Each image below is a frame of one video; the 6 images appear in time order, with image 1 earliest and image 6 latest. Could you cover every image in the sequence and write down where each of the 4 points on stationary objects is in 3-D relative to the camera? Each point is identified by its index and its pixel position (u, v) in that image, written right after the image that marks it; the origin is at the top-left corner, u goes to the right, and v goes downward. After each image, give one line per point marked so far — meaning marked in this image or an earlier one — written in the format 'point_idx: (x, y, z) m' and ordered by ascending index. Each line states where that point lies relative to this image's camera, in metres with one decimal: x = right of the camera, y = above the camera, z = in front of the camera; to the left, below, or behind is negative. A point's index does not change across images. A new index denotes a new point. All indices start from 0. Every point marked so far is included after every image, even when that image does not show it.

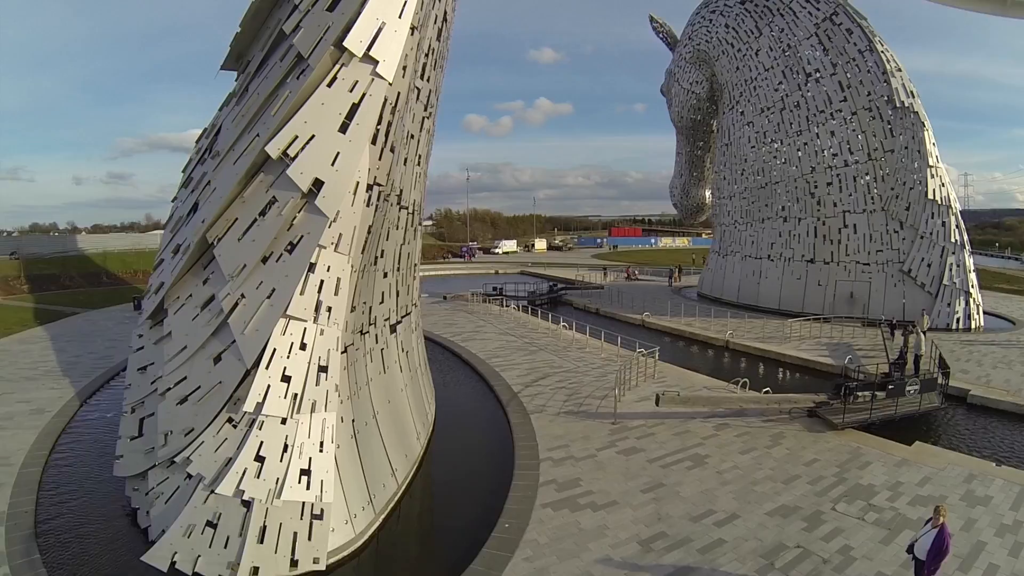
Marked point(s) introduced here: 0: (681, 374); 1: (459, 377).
0: (+3.0, -1.7, +10.4) m
1: (-1.0, -1.7, +11.2) m
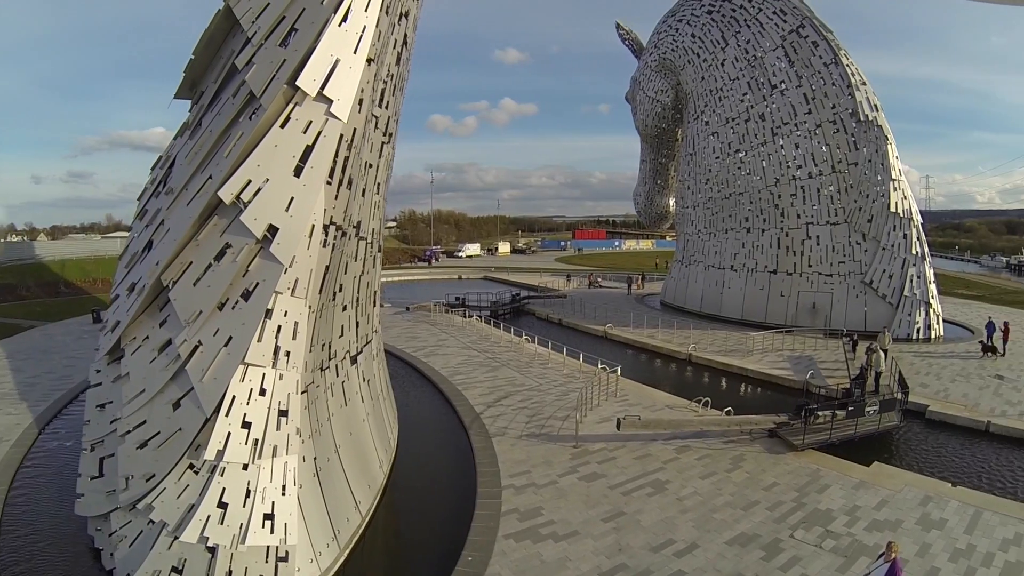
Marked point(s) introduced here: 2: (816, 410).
0: (+2.2, -2.0, +10.3) m
1: (-1.8, -2.2, +10.9) m
2: (+4.7, -2.0, +8.7) m
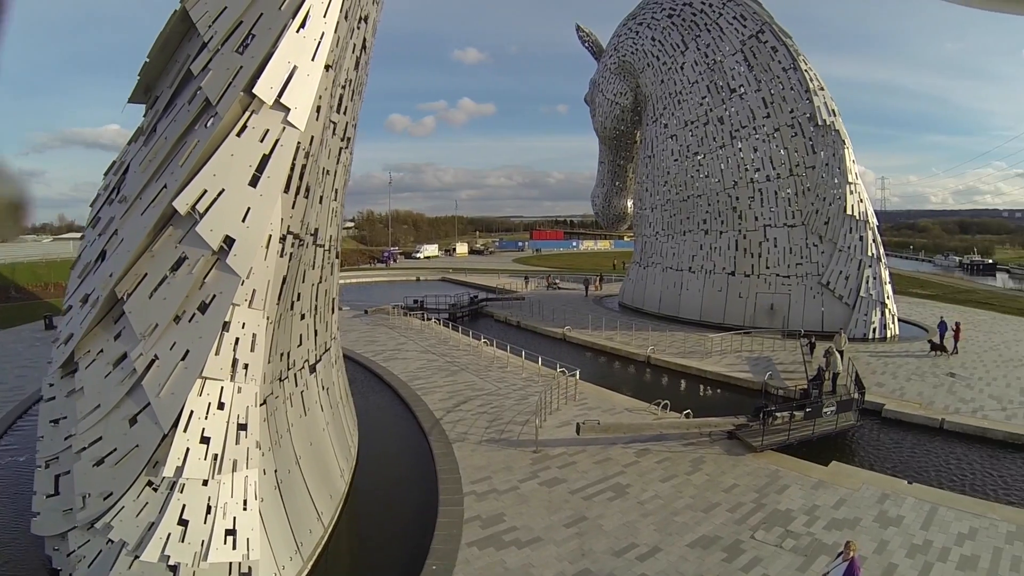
0: (+1.5, -2.1, +10.1) m
1: (-2.6, -2.2, +10.6) m
2: (+4.1, -2.0, +8.7) m
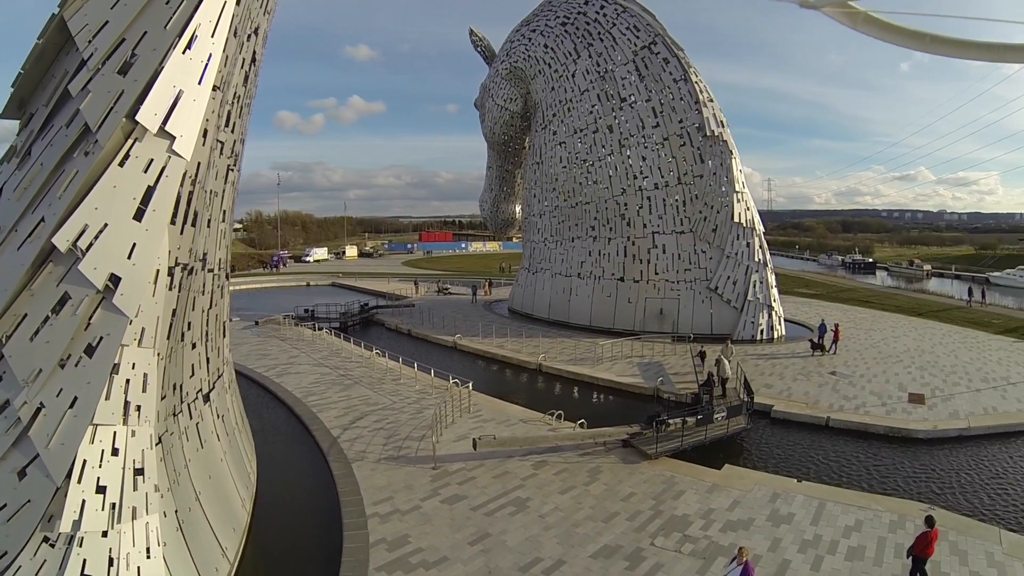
0: (-0.2, -2.2, +9.9) m
1: (-4.3, -2.5, +9.9) m
2: (+2.5, -2.1, +8.7) m
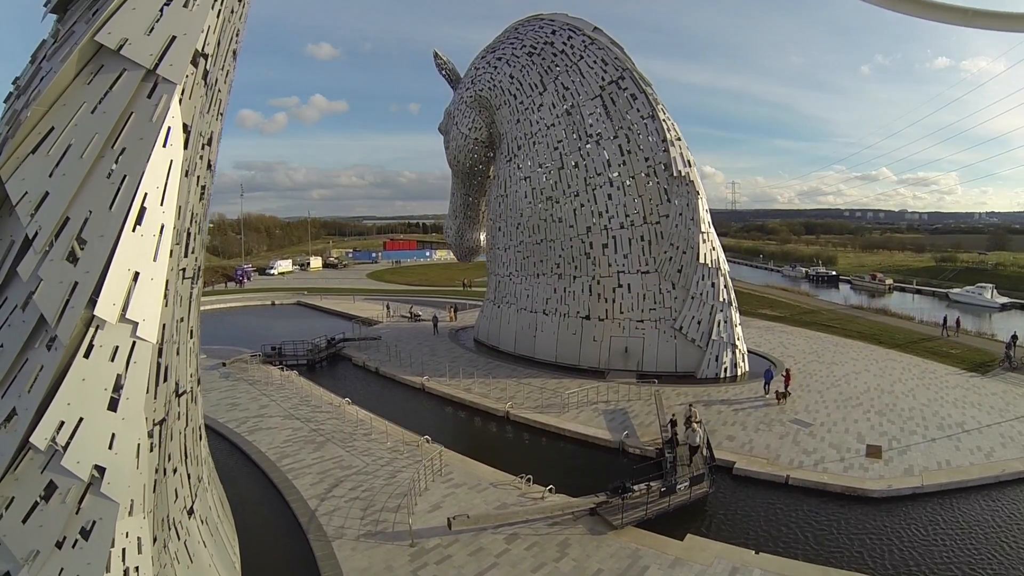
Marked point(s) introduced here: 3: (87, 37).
0: (-0.8, -3.3, +10.1) m
1: (-4.8, -3.6, +9.9) m
2: (+2.0, -3.2, +9.0) m
3: (-3.6, +2.1, +4.5) m
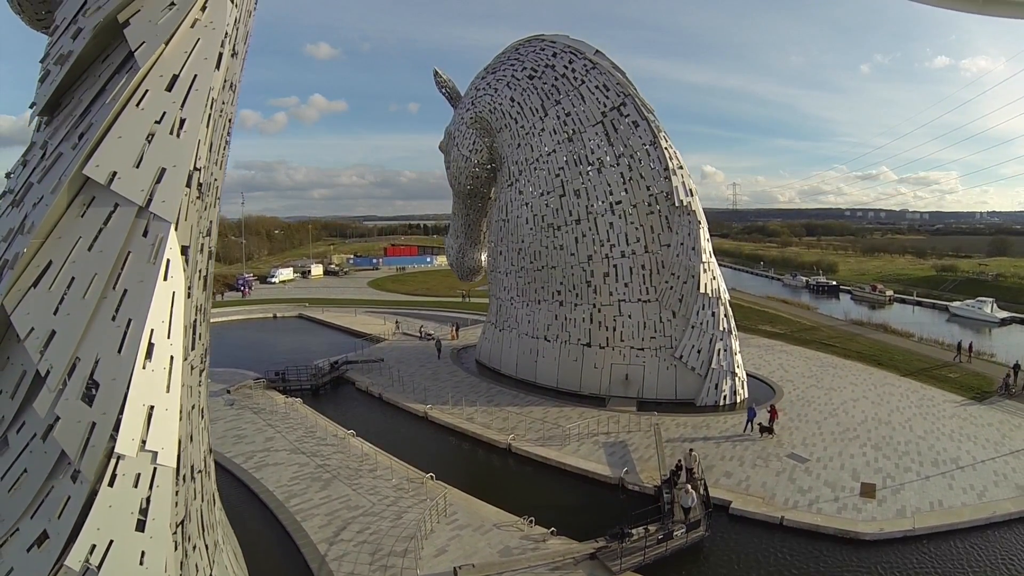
0: (-0.7, -4.2, +10.4) m
1: (-4.8, -4.5, +10.3) m
2: (+2.1, -4.1, +9.2) m
3: (-3.7, +1.0, +4.6) m
